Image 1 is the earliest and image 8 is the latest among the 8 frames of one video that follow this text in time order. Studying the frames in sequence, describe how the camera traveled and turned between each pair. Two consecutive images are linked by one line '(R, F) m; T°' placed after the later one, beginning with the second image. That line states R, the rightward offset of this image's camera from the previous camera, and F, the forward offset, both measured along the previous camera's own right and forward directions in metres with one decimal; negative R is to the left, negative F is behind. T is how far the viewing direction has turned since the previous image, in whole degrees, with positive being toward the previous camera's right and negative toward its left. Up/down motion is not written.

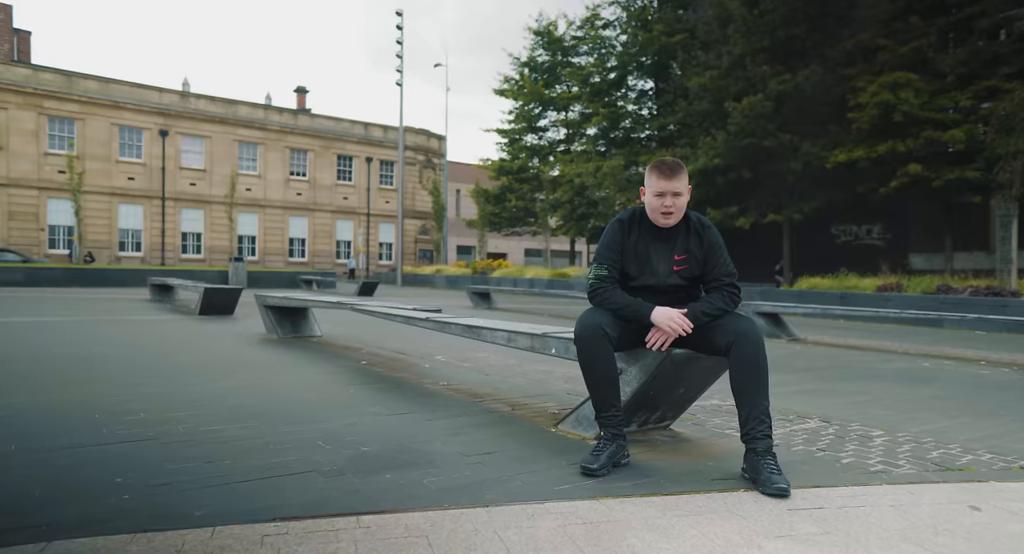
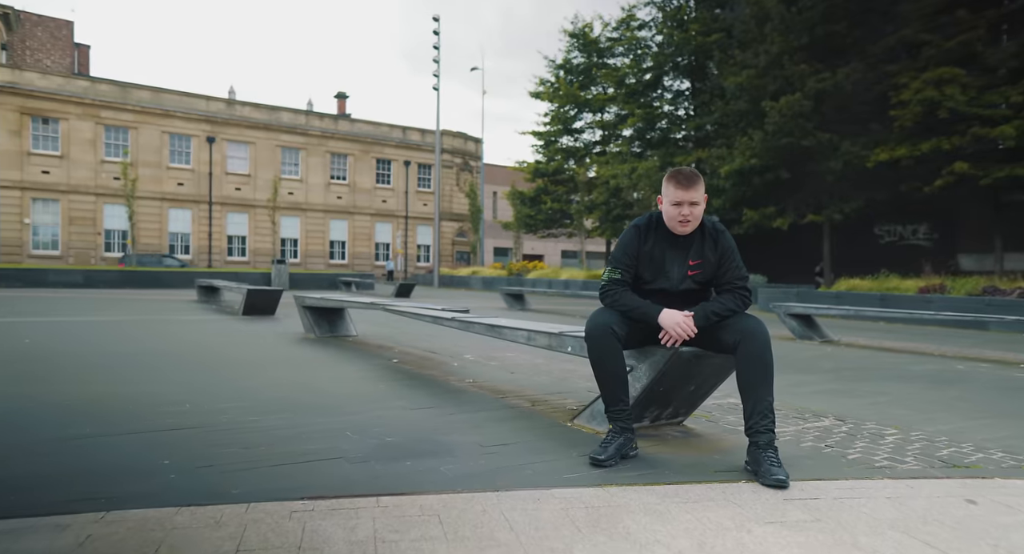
(+0.1, -0.2) m; -4°
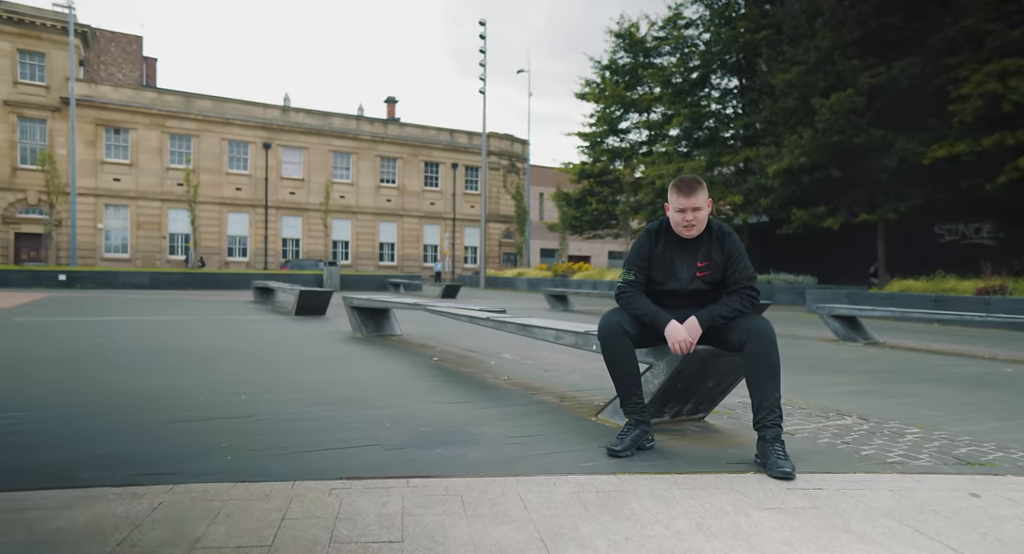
(+0.1, -0.2) m; -5°
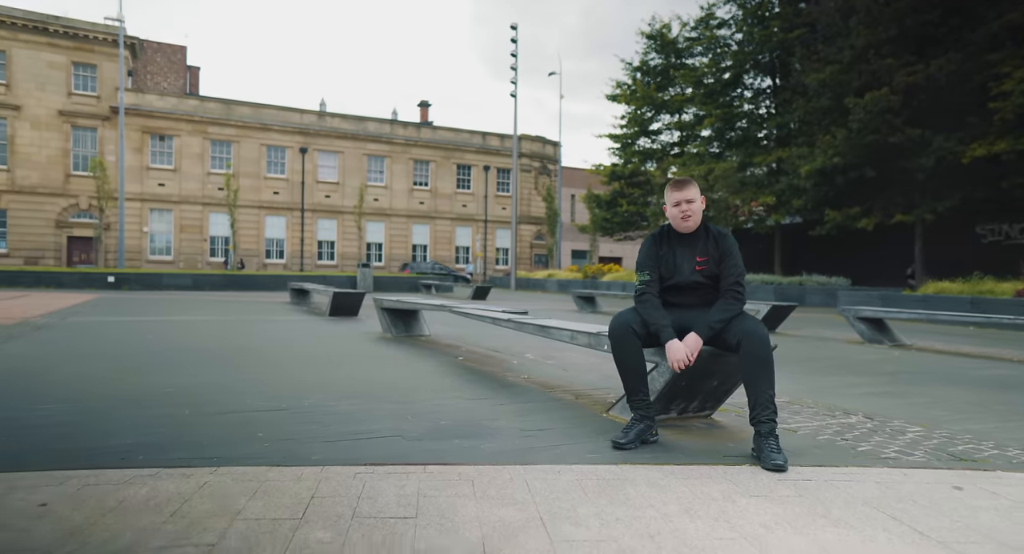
(+0.1, -0.2) m; -3°
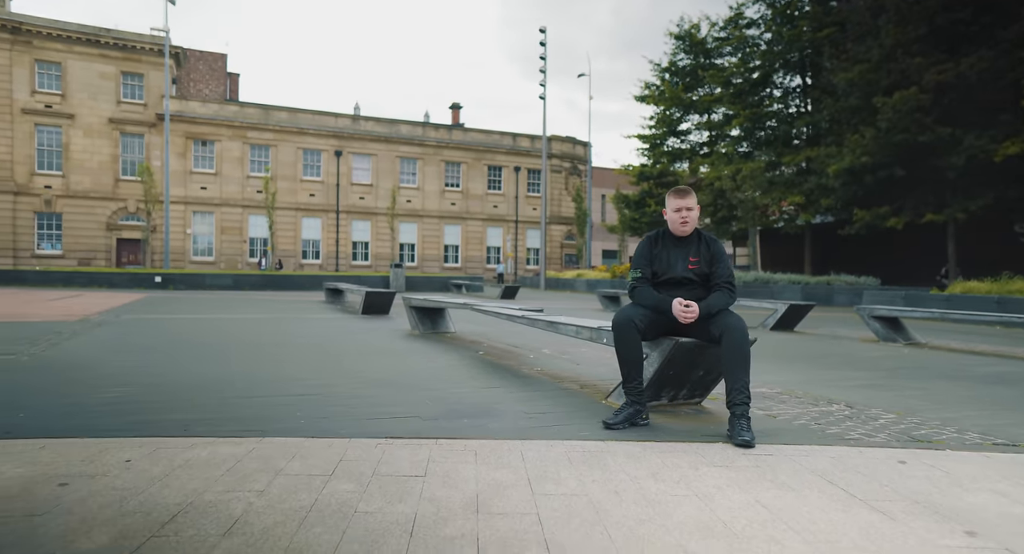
(+0.2, -0.4) m; -3°
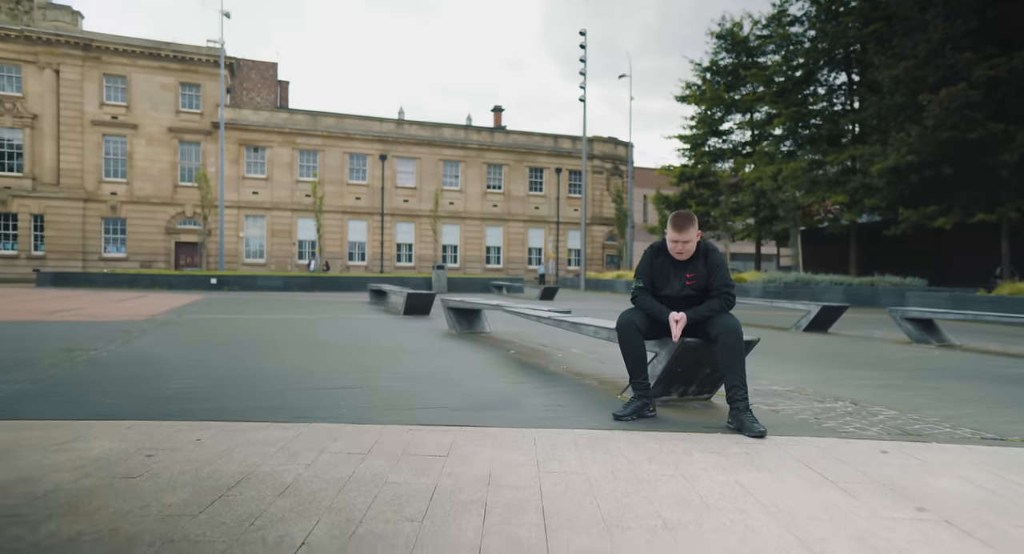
(+0.2, -0.4) m; -4°
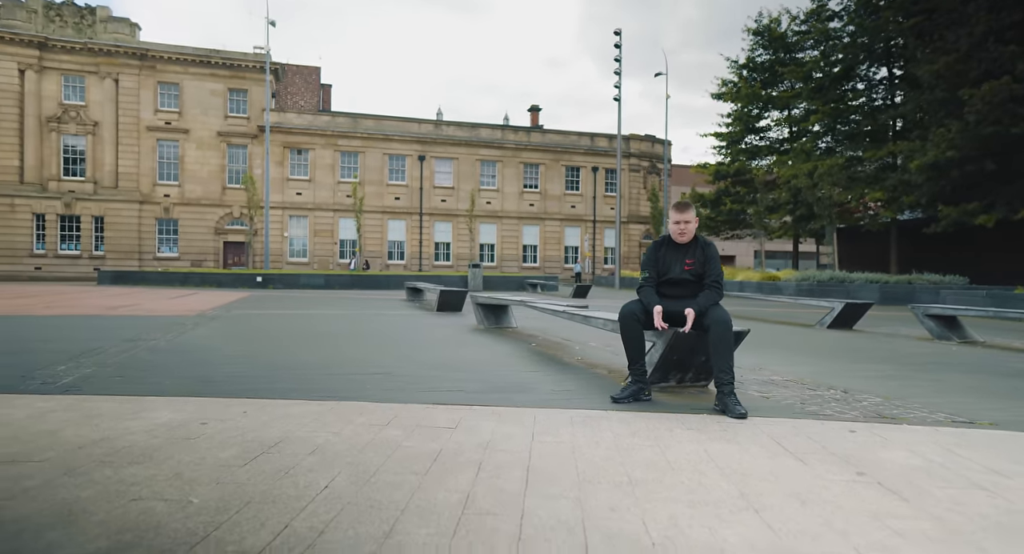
(+0.2, -0.4) m; -4°
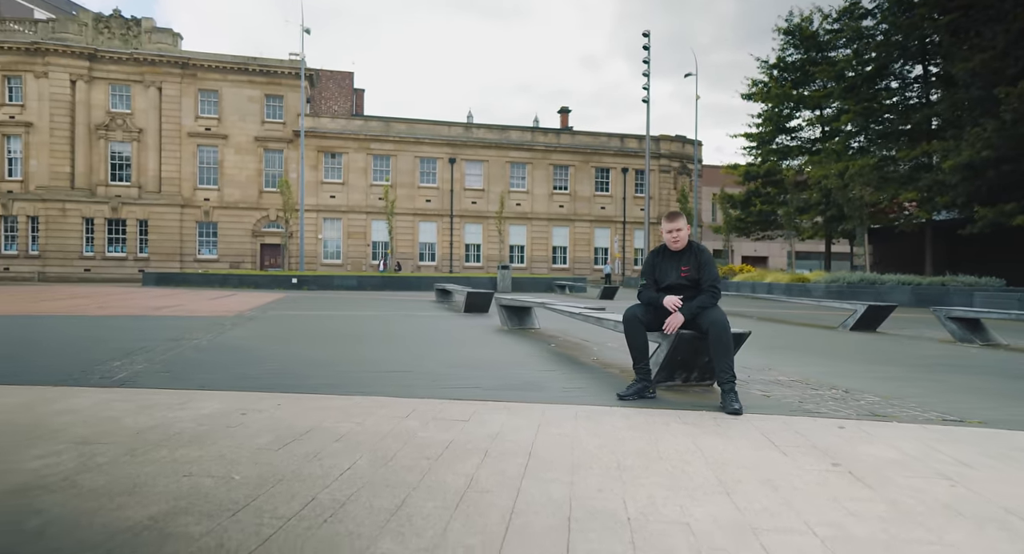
(+0.1, -0.3) m; -3°
